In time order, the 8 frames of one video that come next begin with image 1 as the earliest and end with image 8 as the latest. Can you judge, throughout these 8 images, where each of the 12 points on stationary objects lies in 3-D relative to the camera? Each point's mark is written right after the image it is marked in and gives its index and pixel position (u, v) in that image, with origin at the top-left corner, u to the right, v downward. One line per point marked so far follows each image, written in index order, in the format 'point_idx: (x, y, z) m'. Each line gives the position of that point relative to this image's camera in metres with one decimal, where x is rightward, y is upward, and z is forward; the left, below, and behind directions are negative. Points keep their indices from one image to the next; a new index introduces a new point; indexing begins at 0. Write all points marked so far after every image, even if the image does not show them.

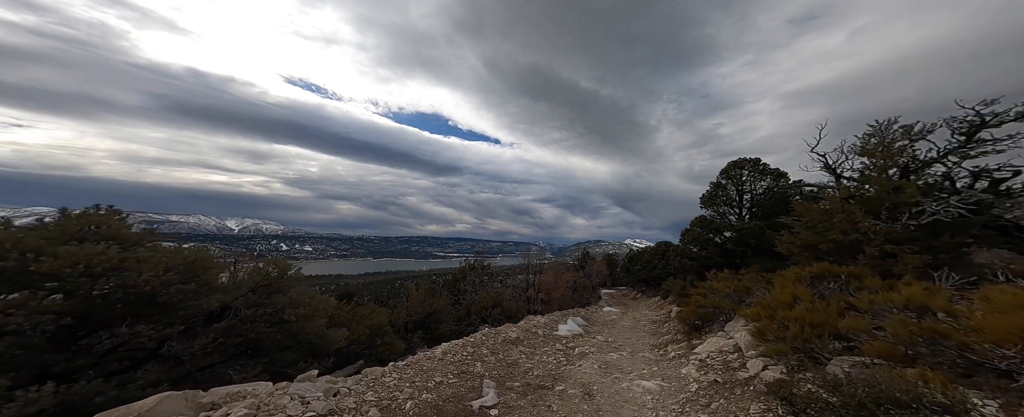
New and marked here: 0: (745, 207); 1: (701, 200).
0: (+12.5, +0.1, +17.0) m
1: (+11.5, +0.6, +19.1) m
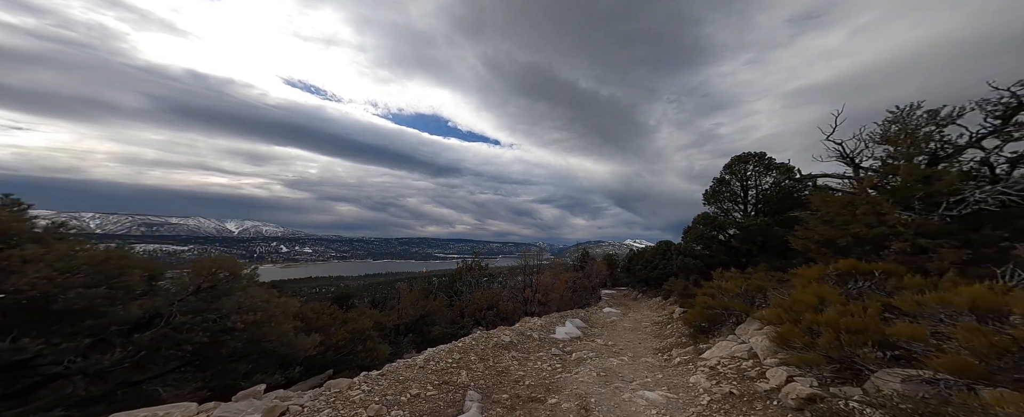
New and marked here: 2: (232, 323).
0: (+12.3, +0.3, +16.4) m
1: (+11.2, +0.7, +18.4) m
2: (-5.0, -2.0, +5.5) m
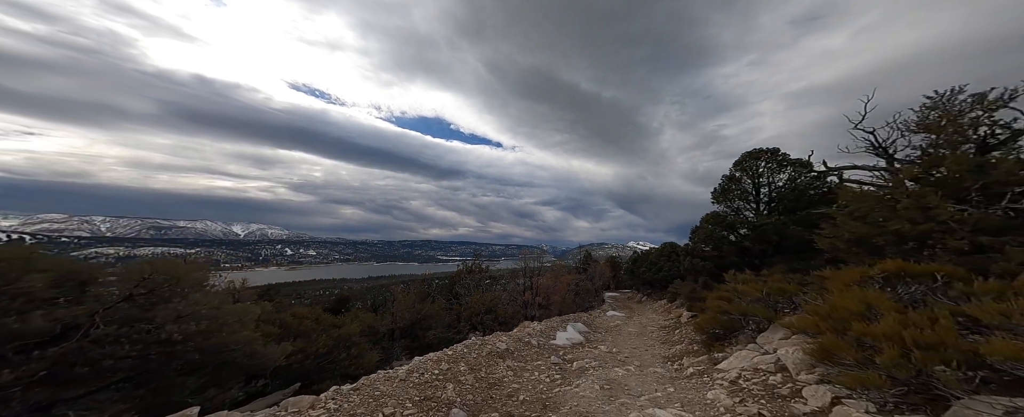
0: (+12.2, +0.4, +15.6) m
1: (+11.2, +0.8, +17.6) m
2: (-5.1, -1.9, +4.9) m
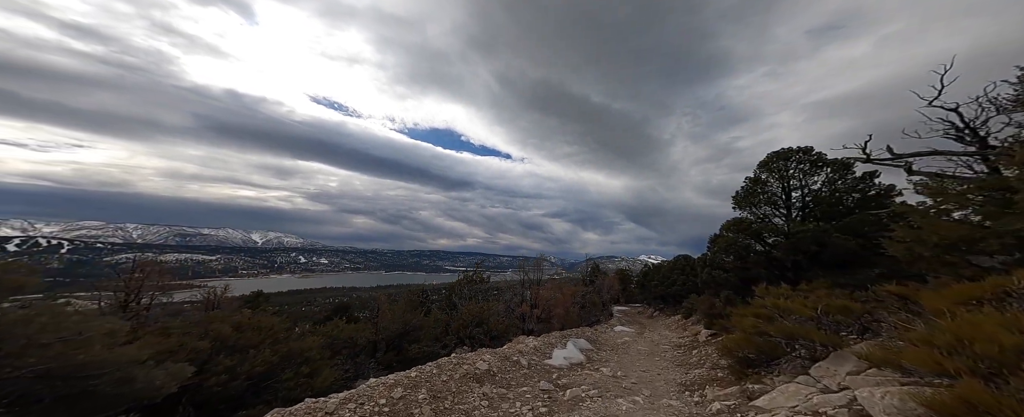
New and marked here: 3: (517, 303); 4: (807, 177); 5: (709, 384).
0: (+12.1, +0.2, +13.9) m
1: (+11.2, +0.5, +16.0) m
2: (-5.6, -1.5, +3.7) m
3: (+0.2, -5.3, +17.7) m
4: (+13.0, +1.4, +14.0) m
5: (+4.1, -3.7, +6.6) m
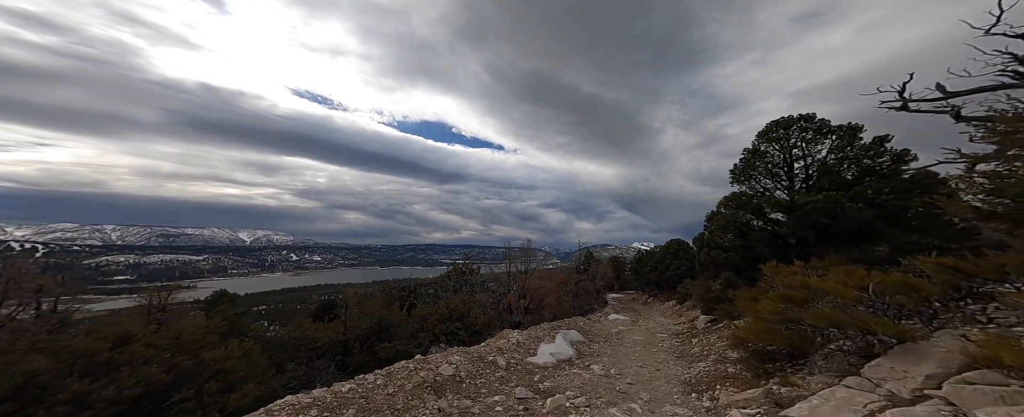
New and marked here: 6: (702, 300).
0: (+11.4, +1.2, +12.8) m
1: (+10.4, +1.6, +14.9) m
2: (-6.1, -1.2, +2.3) m
3: (-0.5, -4.5, +16.5) m
4: (+12.2, +2.5, +12.9) m
5: (+3.6, -3.0, +5.4) m
6: (+9.0, -4.4, +15.0) m
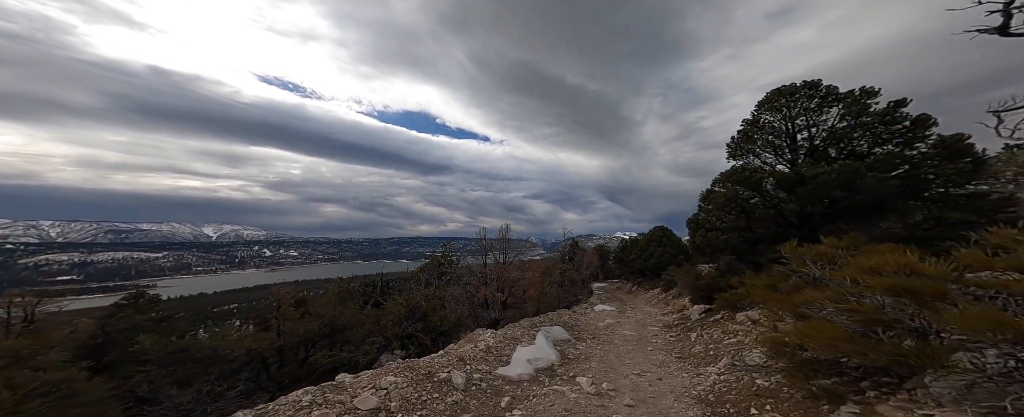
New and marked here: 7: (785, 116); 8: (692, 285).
0: (+10.4, +2.1, +11.5) m
1: (+9.3, +2.5, +13.5) m
2: (-6.5, -0.9, +0.2) m
3: (-1.6, -3.7, +14.8) m
4: (+11.2, +3.3, +11.6) m
5: (+3.0, -2.5, +3.9) m
6: (+7.9, -3.5, +13.8) m
7: (+10.8, +3.6, +12.4) m
8: (+7.8, -3.3, +13.8) m
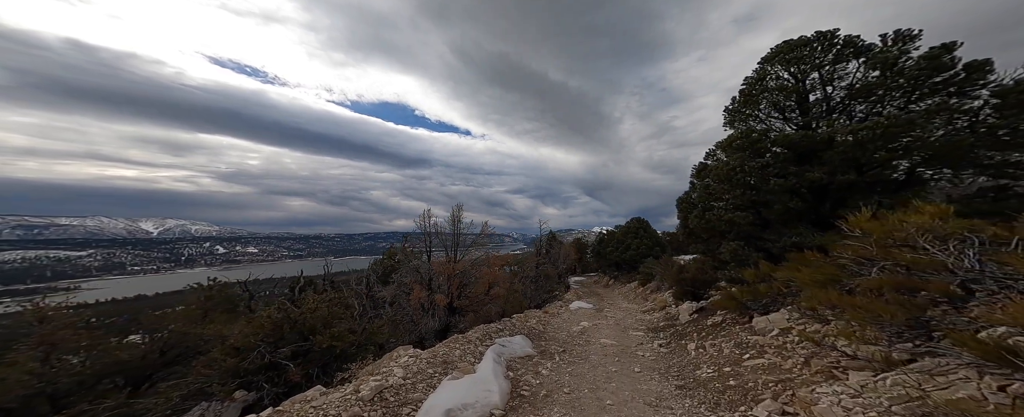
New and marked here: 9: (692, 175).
0: (+8.8, +2.8, +9.3) m
1: (+7.6, +3.2, +11.2) m
2: (-7.2, -0.3, -3.1) m
3: (-3.3, -2.9, +11.9) m
4: (+9.6, +4.1, +9.4) m
5: (+2.0, -1.8, +1.3) m
6: (+6.3, -2.7, +11.4) m
7: (+9.2, +4.4, +10.2) m
8: (+6.2, -2.5, +11.5) m
9: (+6.4, +1.1, +11.0) m
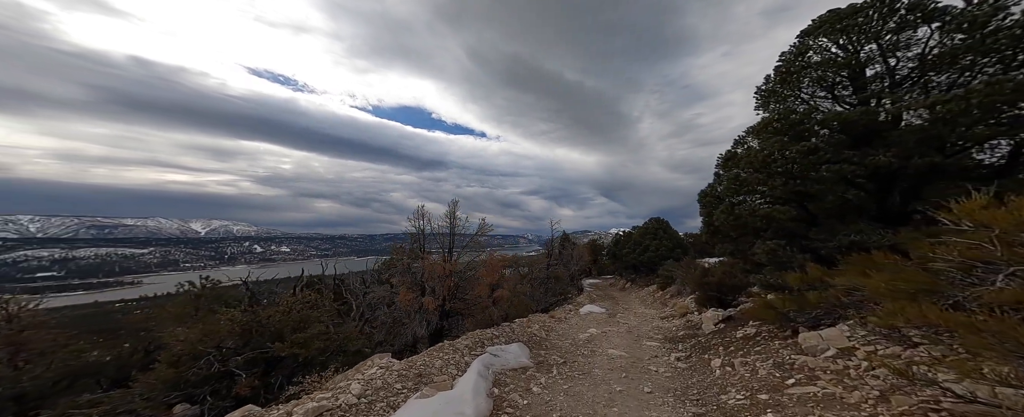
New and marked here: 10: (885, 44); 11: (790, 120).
0: (+8.8, +3.0, +7.9) m
1: (+7.7, +3.4, +9.8) m
2: (-8.0, 0.0, -3.5) m
3: (-3.2, -2.7, +11.1) m
4: (+9.6, +4.3, +7.9) m
5: (+1.5, -1.6, +0.2) m
6: (+6.3, -2.5, +10.1) m
7: (+9.2, +4.6, +8.8) m
8: (+6.2, -2.4, +10.2) m
9: (+6.4, +1.2, +9.7) m
10: (+9.6, +4.3, +8.2) m
11: (+6.7, +2.0, +7.6) m
